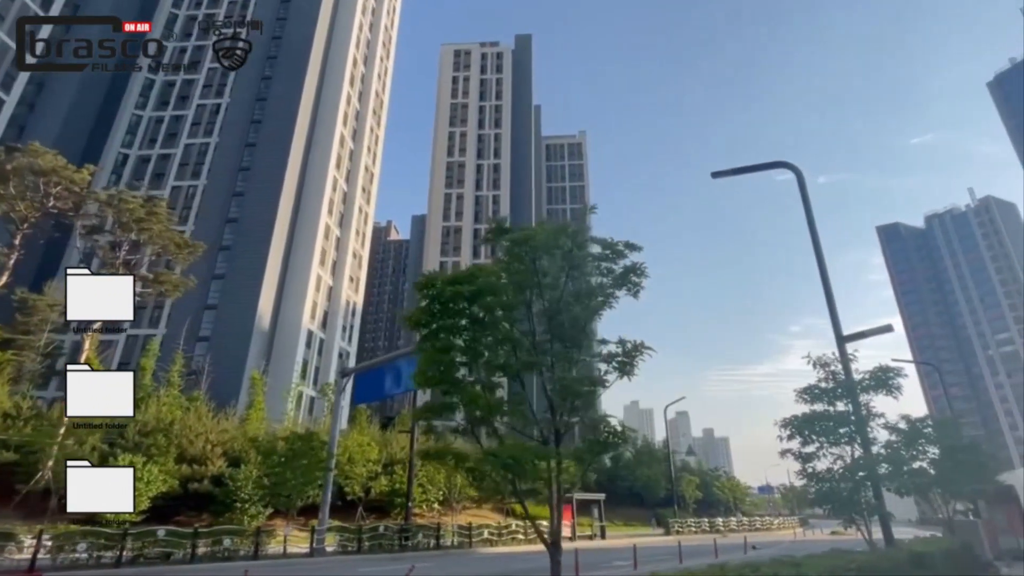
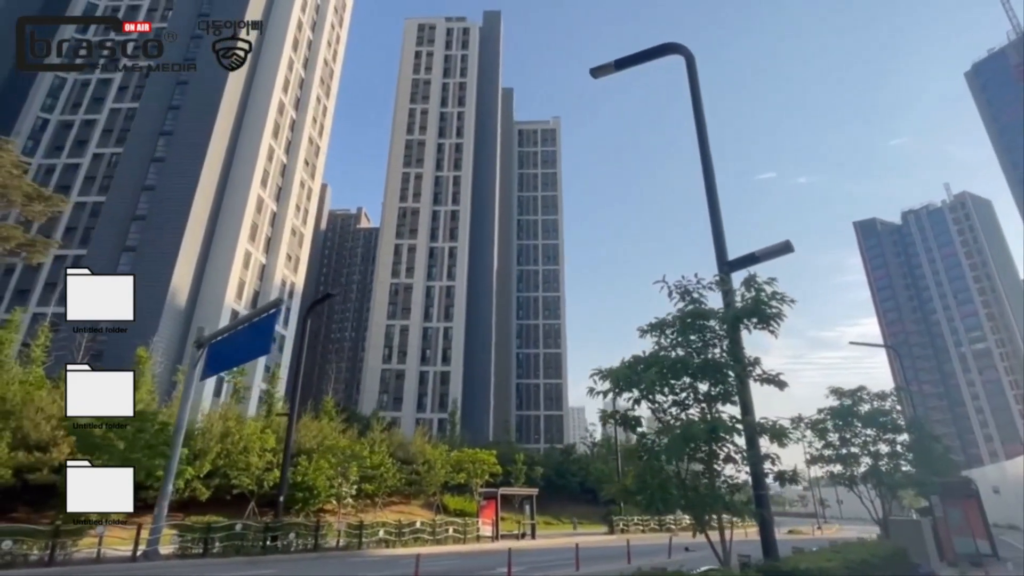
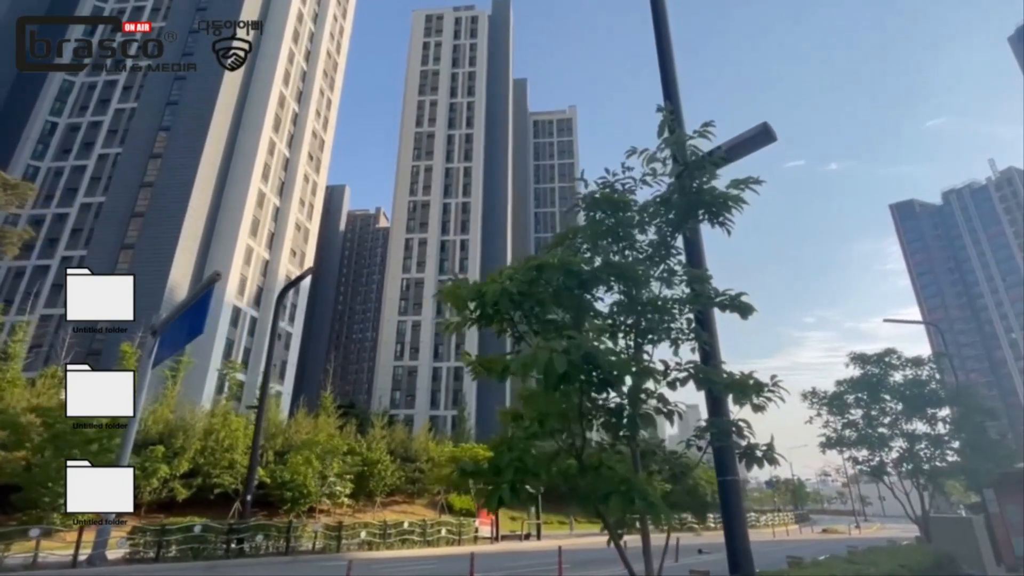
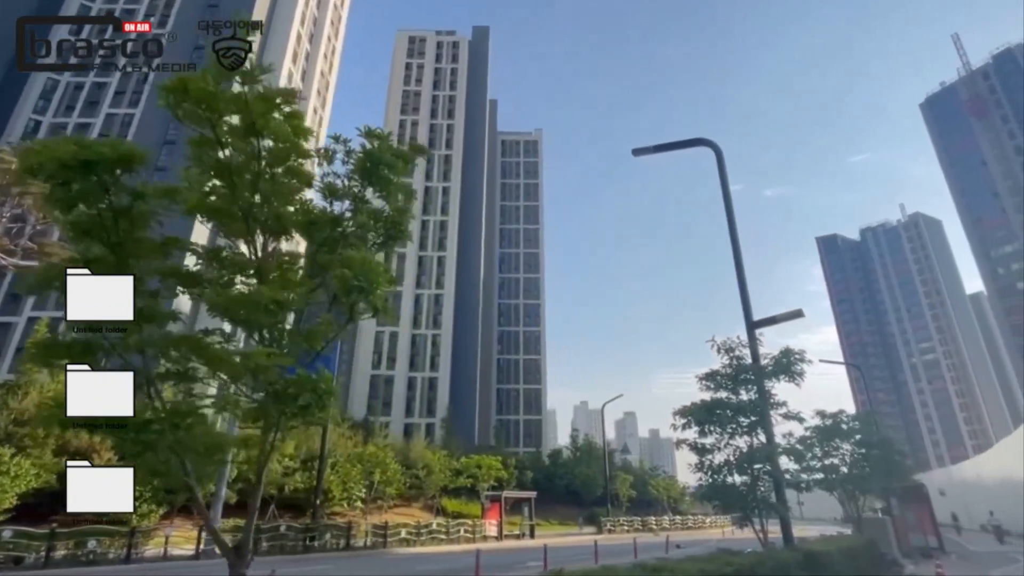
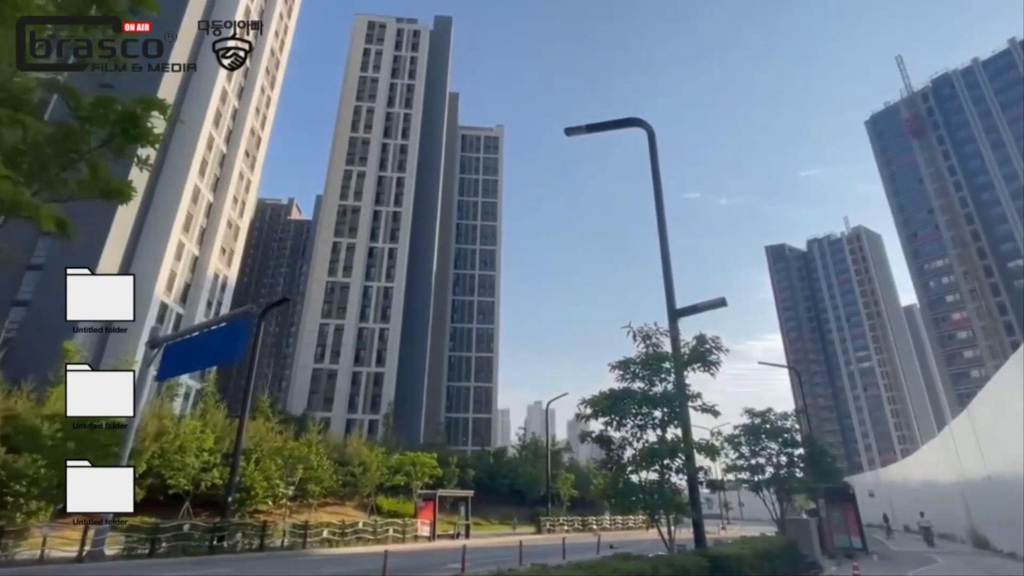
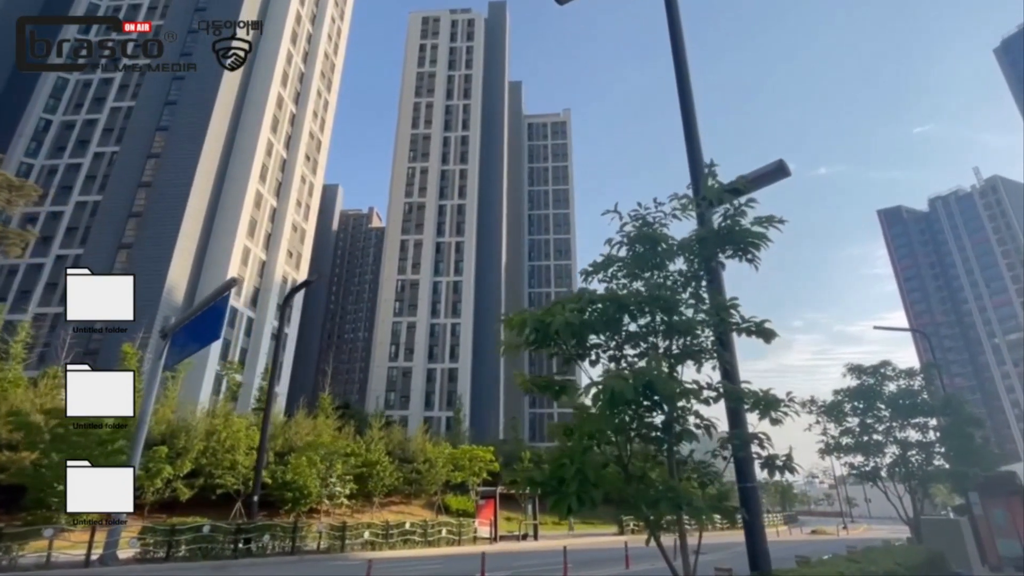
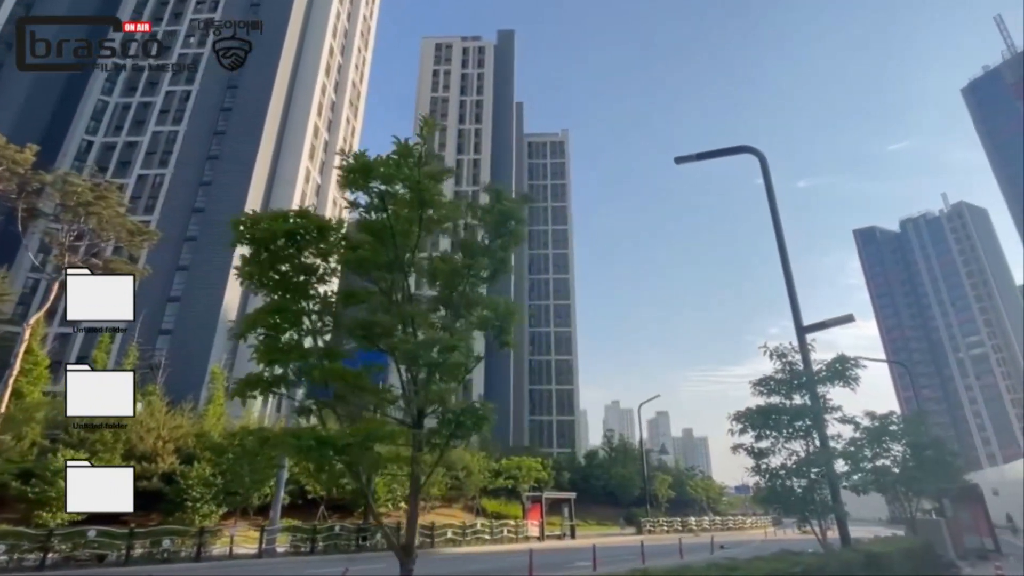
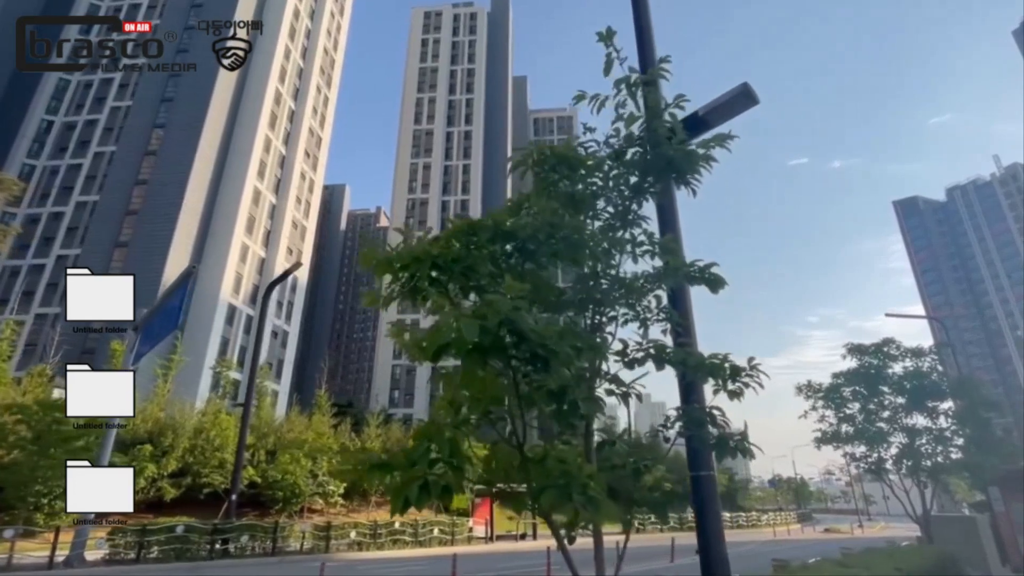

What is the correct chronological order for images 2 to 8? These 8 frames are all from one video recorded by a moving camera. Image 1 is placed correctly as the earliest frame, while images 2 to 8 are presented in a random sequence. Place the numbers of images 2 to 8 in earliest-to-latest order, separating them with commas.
7, 4, 5, 2, 6, 3, 8
